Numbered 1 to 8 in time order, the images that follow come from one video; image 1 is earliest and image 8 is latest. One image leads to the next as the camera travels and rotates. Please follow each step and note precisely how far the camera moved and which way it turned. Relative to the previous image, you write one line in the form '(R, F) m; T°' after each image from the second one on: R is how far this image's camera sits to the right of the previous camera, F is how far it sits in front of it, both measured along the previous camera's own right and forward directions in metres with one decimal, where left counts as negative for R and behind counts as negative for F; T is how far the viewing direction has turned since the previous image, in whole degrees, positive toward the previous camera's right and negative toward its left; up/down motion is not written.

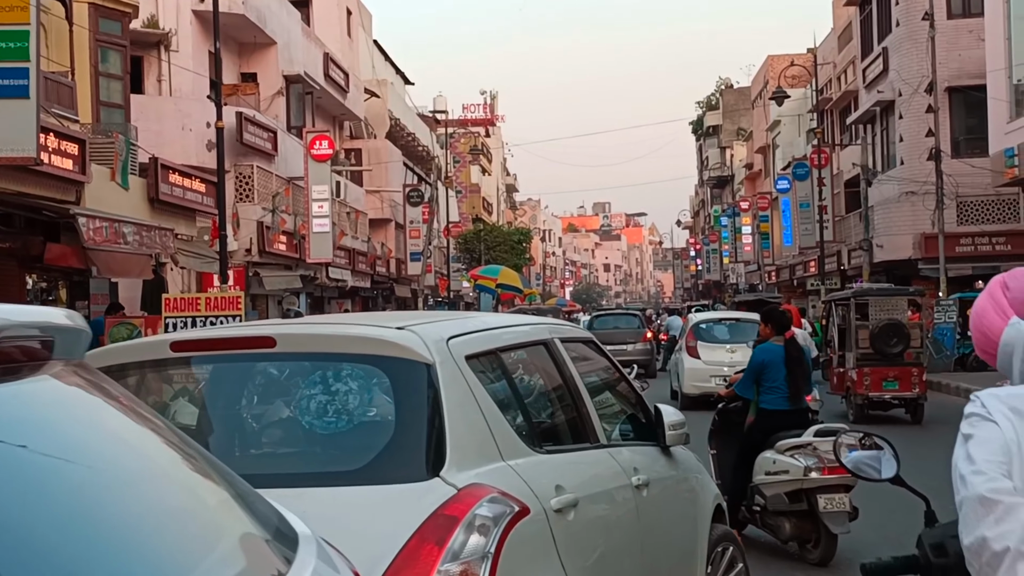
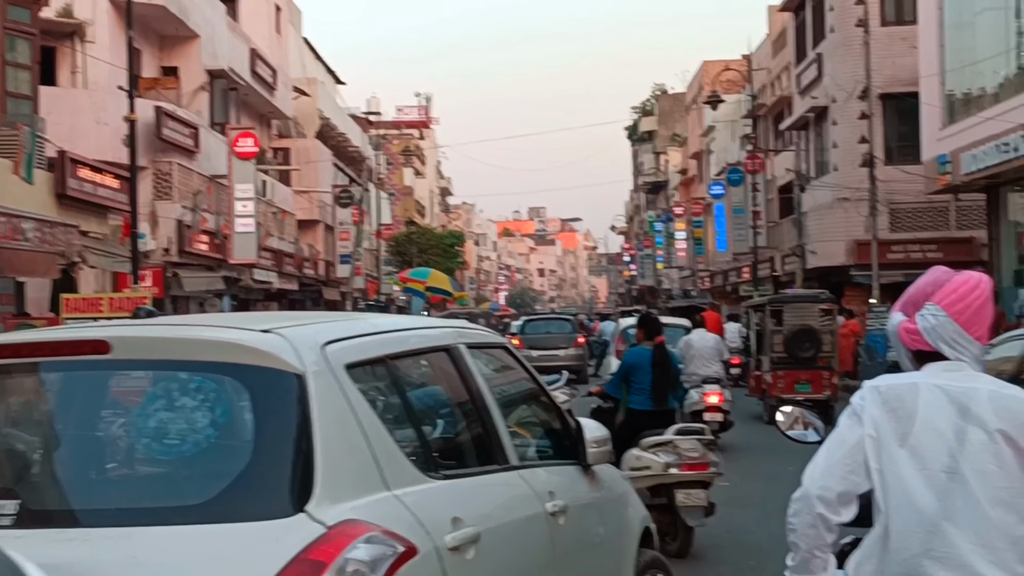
(+0.1, +0.6) m; +3°
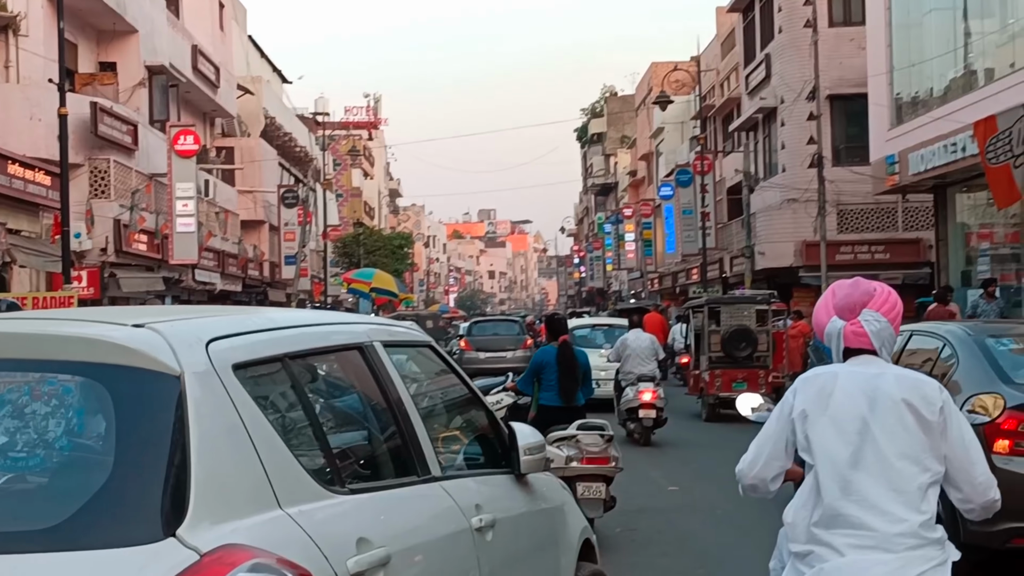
(+0.1, +0.4) m; +2°
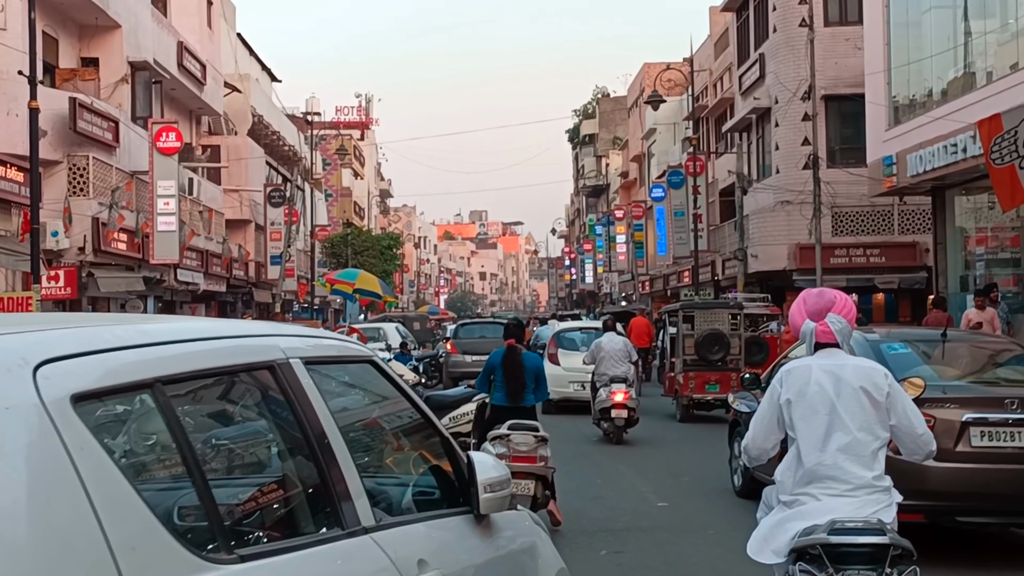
(+0.1, +0.5) m; 0°
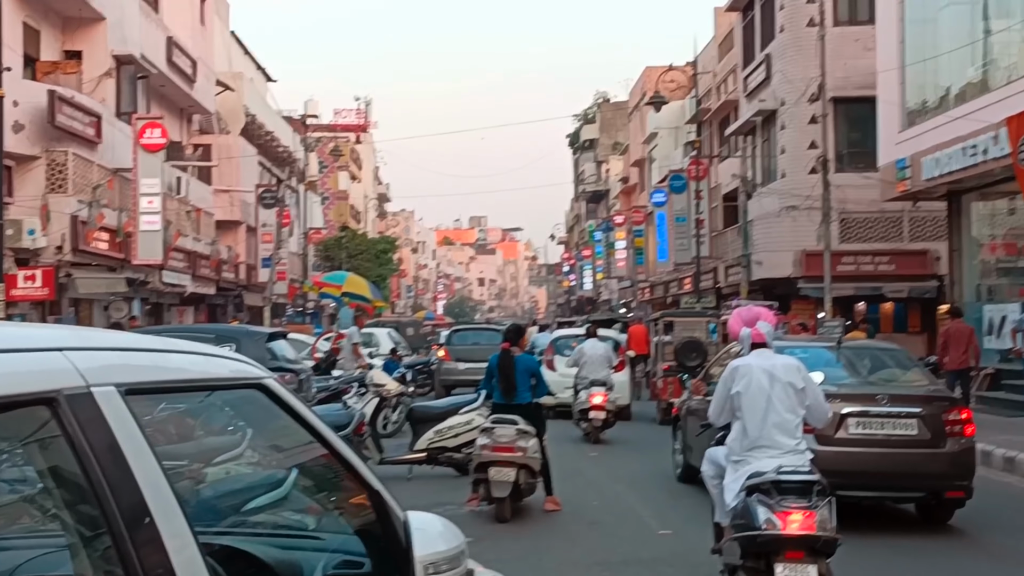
(+0.1, +1.0) m; 0°
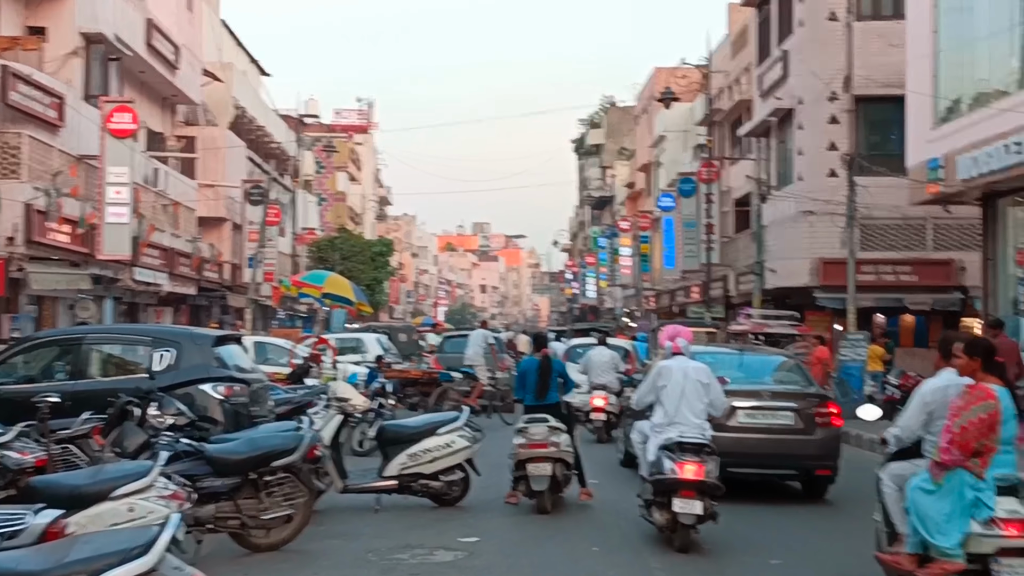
(+0.2, +1.9) m; 0°
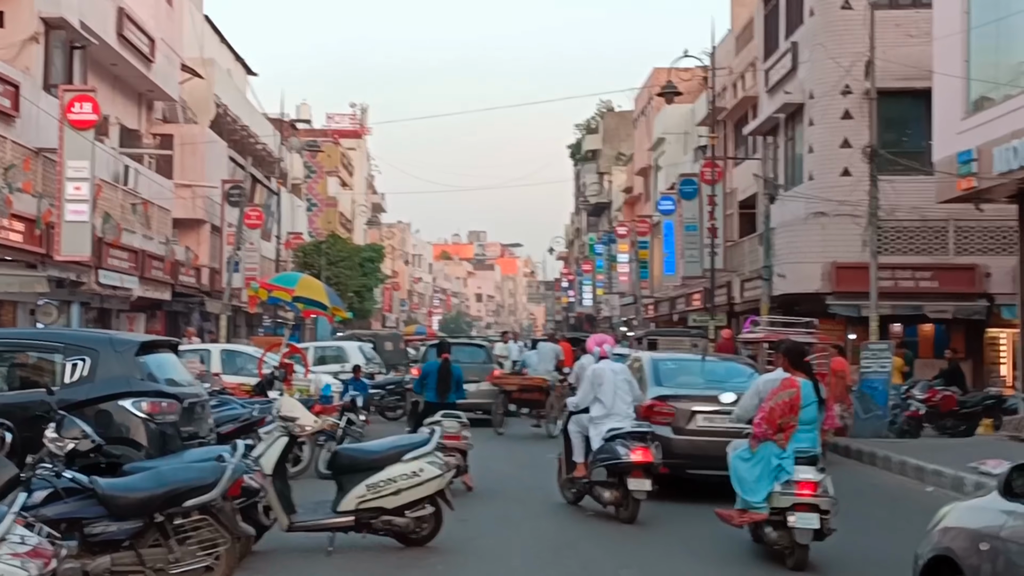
(+0.1, +1.8) m; 0°
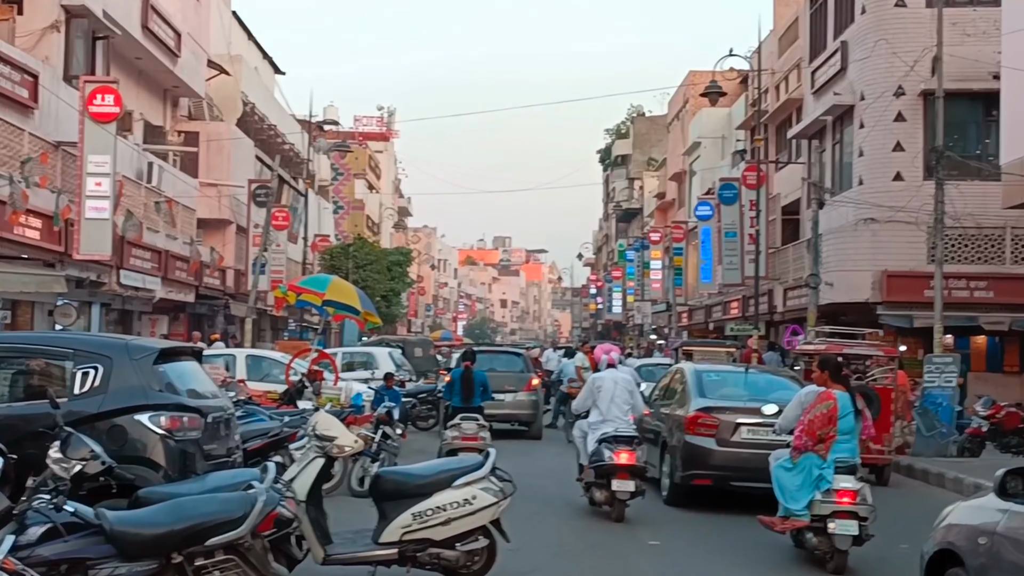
(-0.3, +1.0) m; -1°
